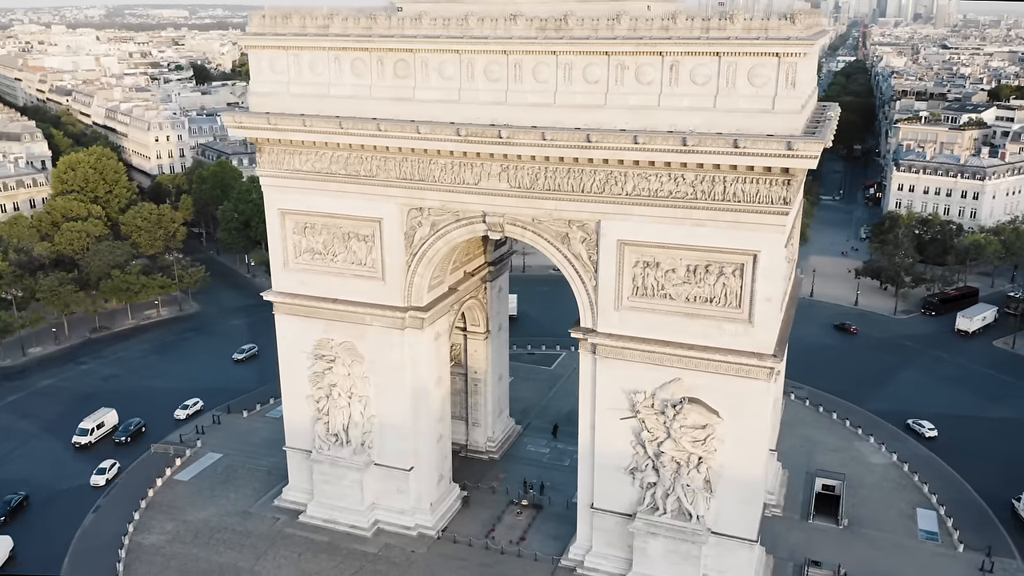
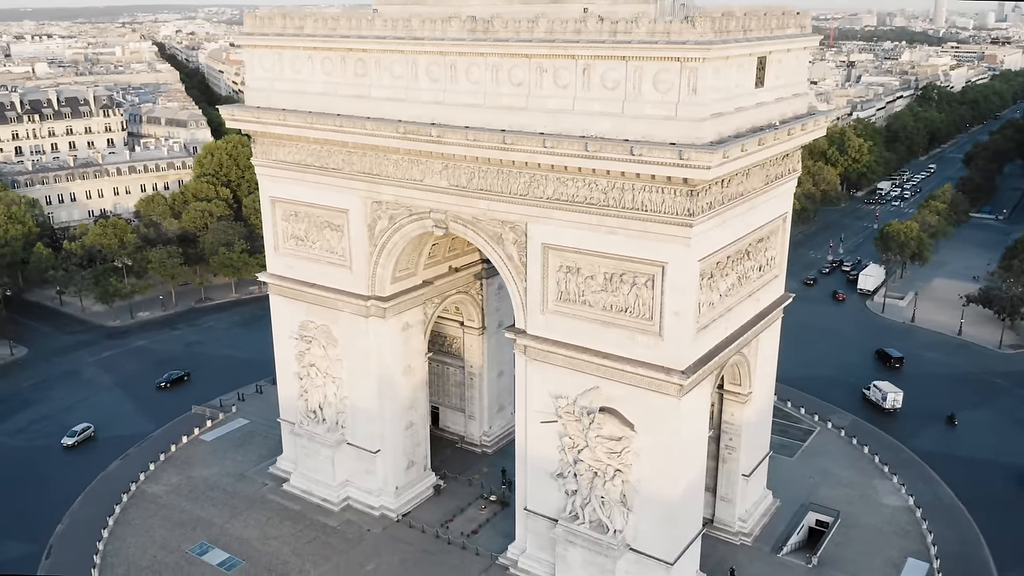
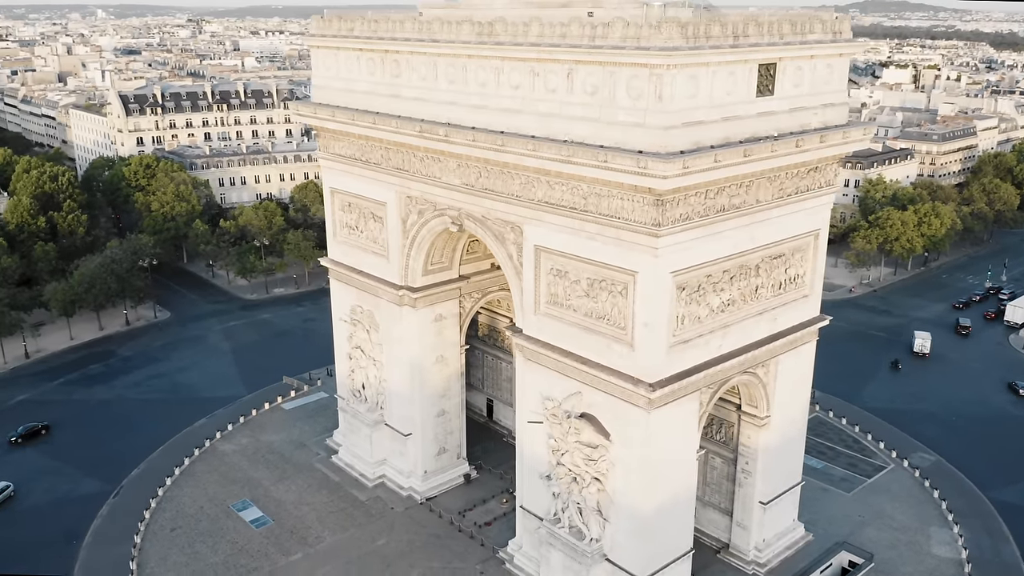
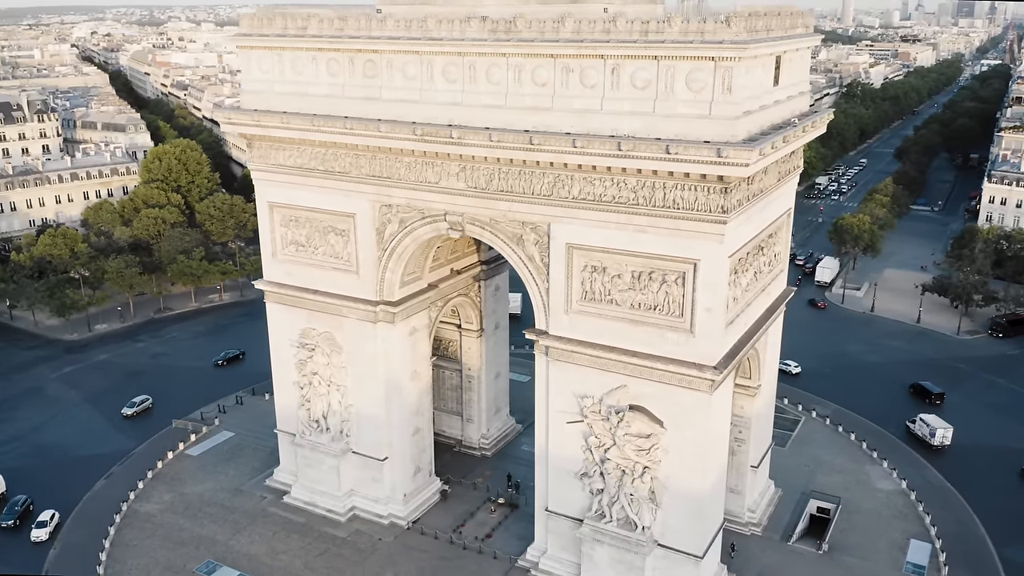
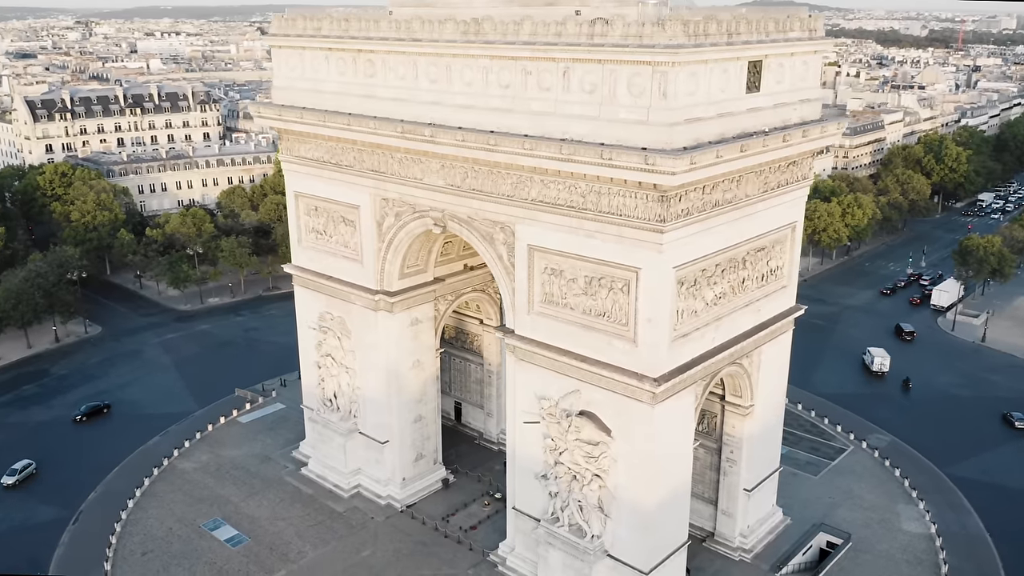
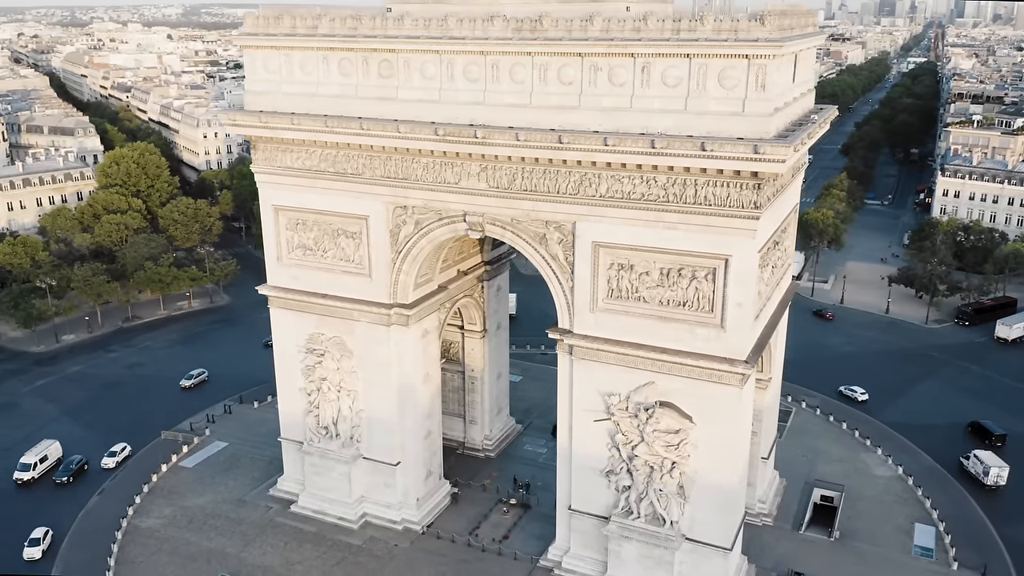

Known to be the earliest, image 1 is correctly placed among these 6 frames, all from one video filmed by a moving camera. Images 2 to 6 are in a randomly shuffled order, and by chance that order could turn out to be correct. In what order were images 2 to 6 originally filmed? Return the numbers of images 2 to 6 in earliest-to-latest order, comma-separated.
6, 4, 2, 5, 3
